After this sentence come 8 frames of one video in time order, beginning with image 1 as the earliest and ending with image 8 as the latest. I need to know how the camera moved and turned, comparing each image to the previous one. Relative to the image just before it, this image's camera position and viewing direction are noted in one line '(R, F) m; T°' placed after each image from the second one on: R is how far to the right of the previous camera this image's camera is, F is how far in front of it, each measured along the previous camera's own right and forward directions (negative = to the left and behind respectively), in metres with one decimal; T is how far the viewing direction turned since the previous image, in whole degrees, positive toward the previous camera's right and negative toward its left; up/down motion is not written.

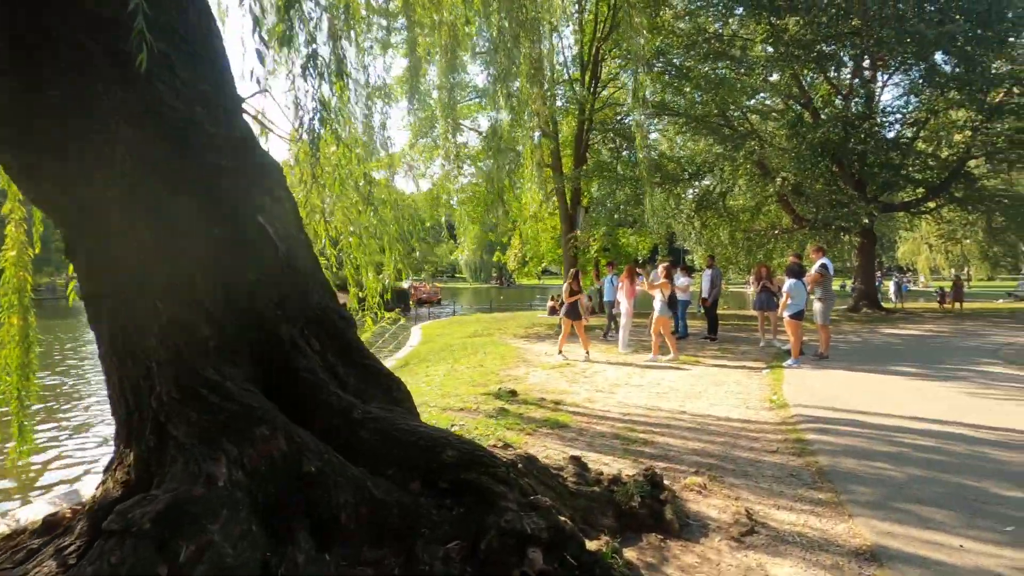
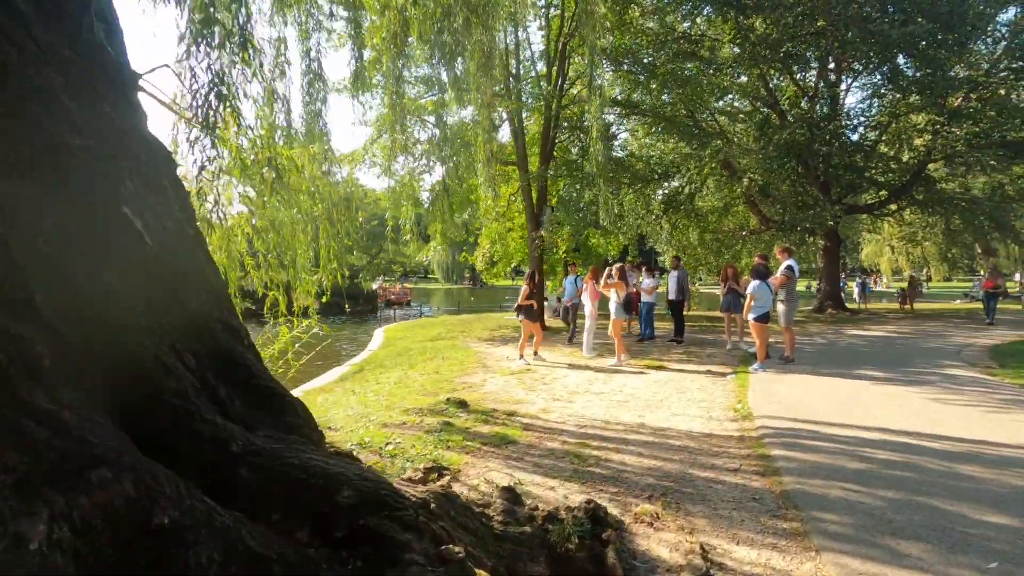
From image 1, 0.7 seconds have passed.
(+0.3, +0.5) m; +3°
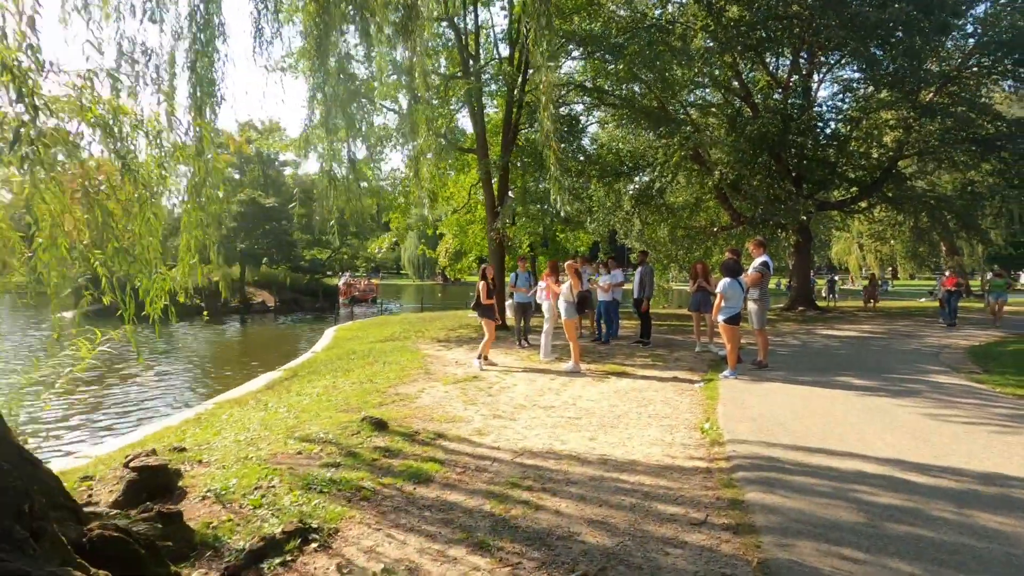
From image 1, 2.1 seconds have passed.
(+0.5, +1.1) m; +3°
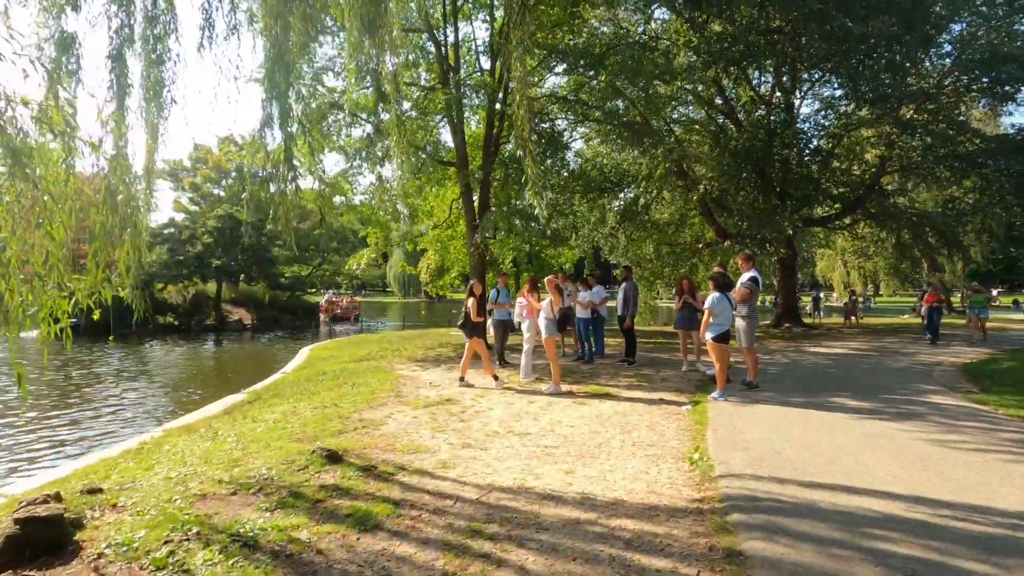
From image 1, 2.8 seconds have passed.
(+0.2, +0.5) m; +1°
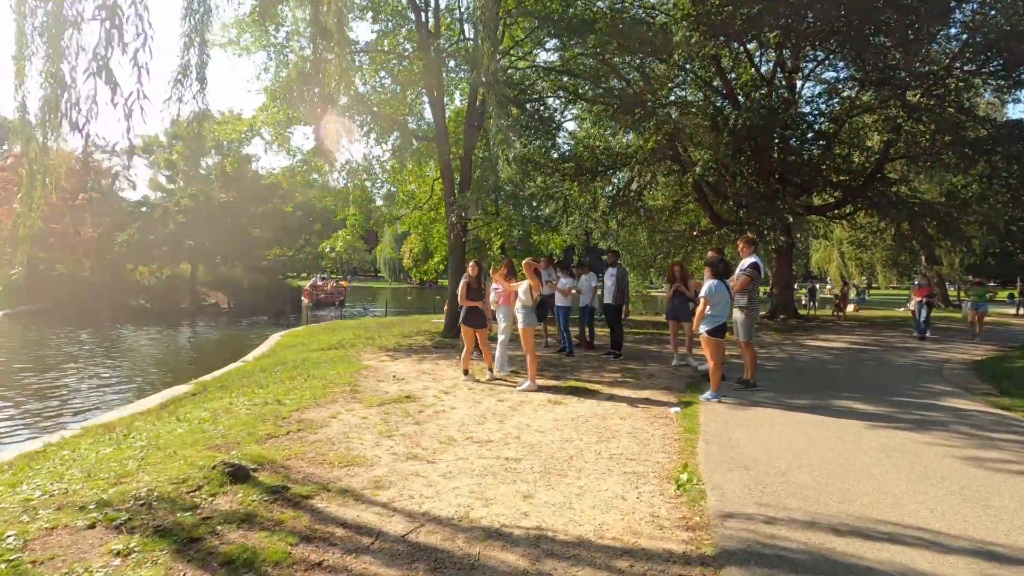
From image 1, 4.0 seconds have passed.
(+0.3, +0.9) m; +1°
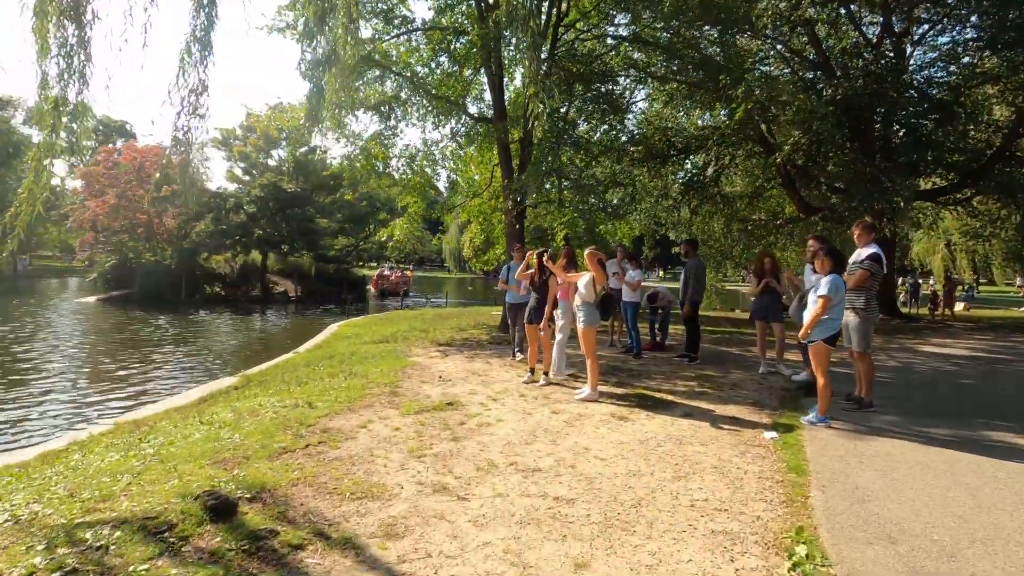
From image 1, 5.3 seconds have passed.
(+0.1, +1.0) m; -7°
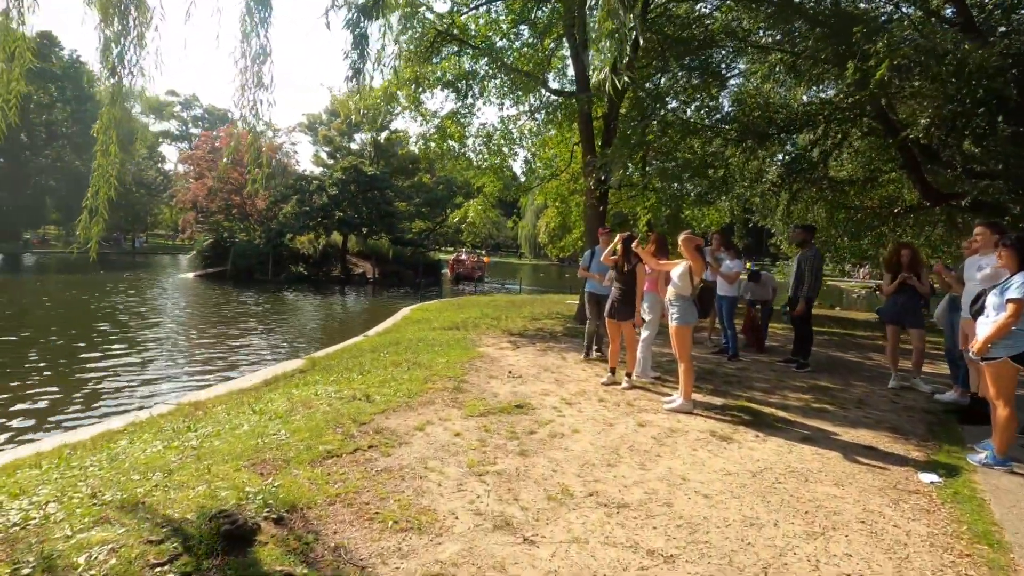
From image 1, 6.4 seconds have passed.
(-0.1, +0.8) m; -8°
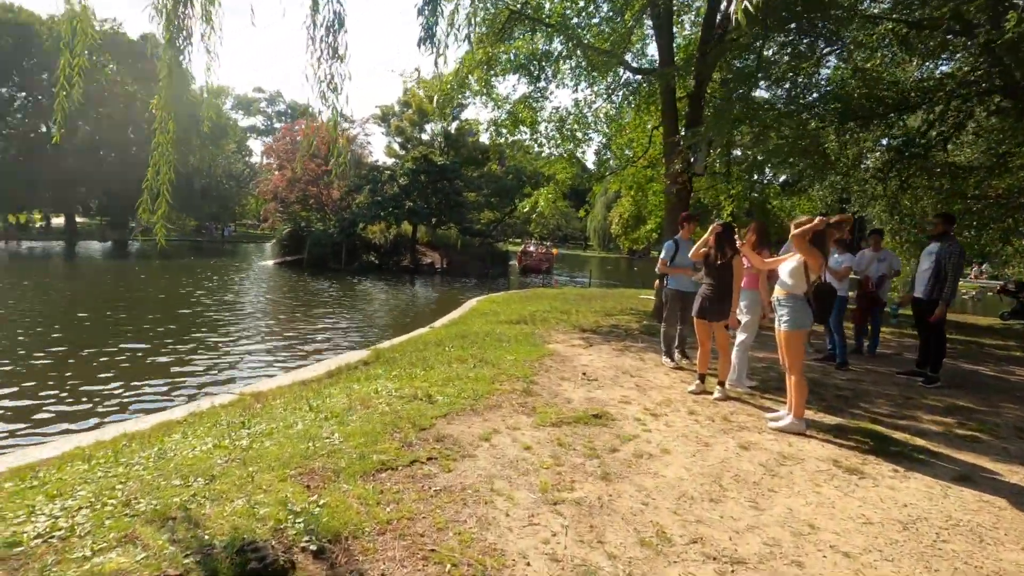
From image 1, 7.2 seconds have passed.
(-0.1, +0.6) m; -7°
